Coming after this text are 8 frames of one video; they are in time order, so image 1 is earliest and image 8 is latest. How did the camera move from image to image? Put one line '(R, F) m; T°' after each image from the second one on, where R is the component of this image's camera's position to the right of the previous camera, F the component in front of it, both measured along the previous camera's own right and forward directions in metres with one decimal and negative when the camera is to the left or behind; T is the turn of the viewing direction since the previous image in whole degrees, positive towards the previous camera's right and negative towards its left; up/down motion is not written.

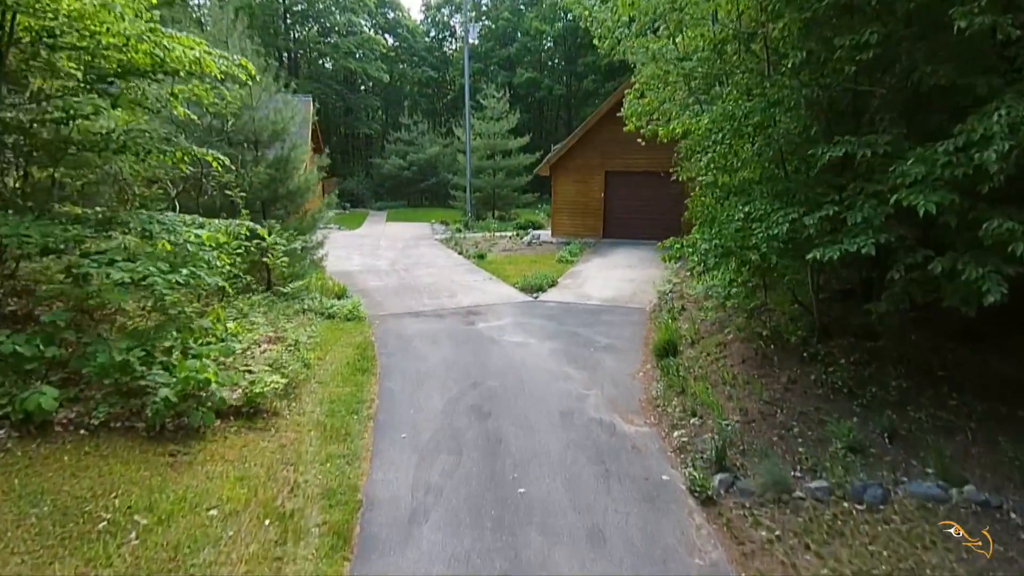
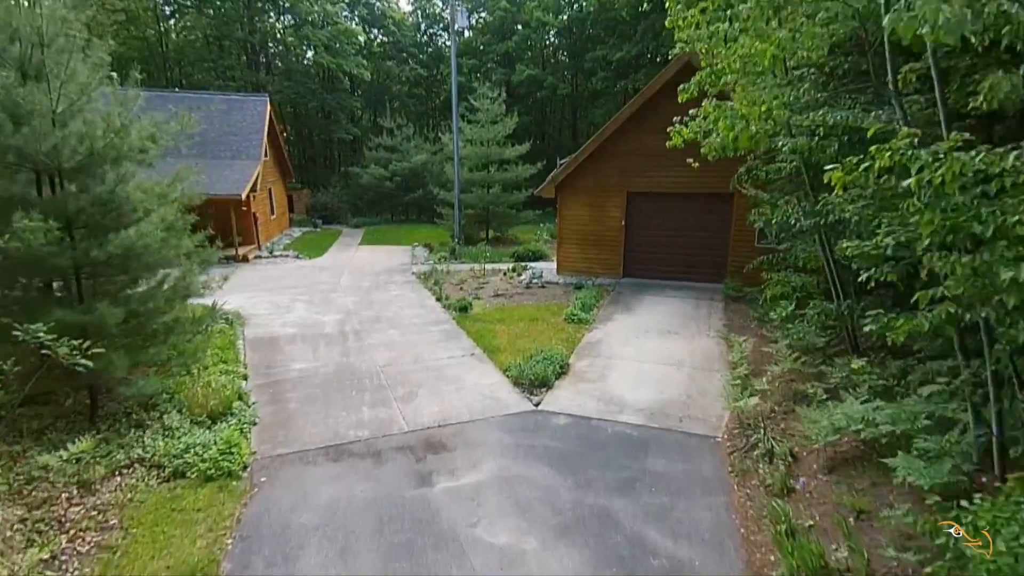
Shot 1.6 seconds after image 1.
(+0.2, +3.4) m; 0°
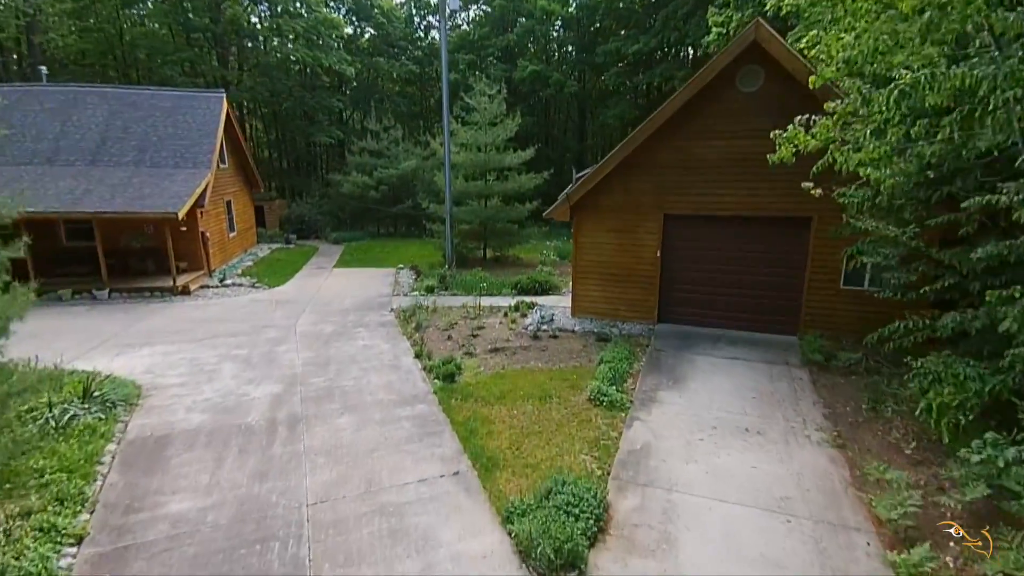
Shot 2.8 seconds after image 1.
(0.0, +2.7) m; 0°
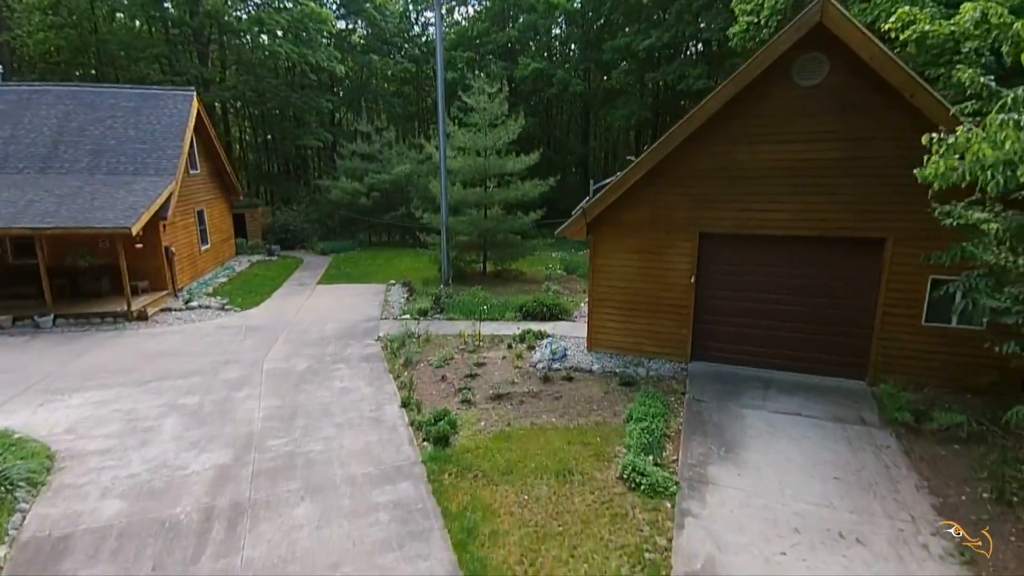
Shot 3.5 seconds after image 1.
(-0.1, +1.5) m; 0°
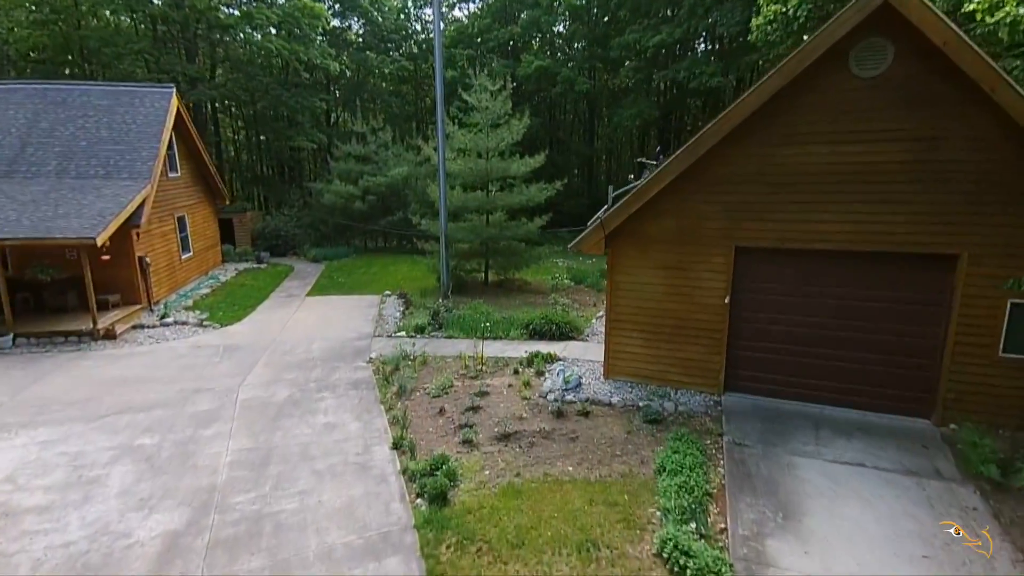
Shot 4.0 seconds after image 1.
(-0.1, +1.0) m; 0°
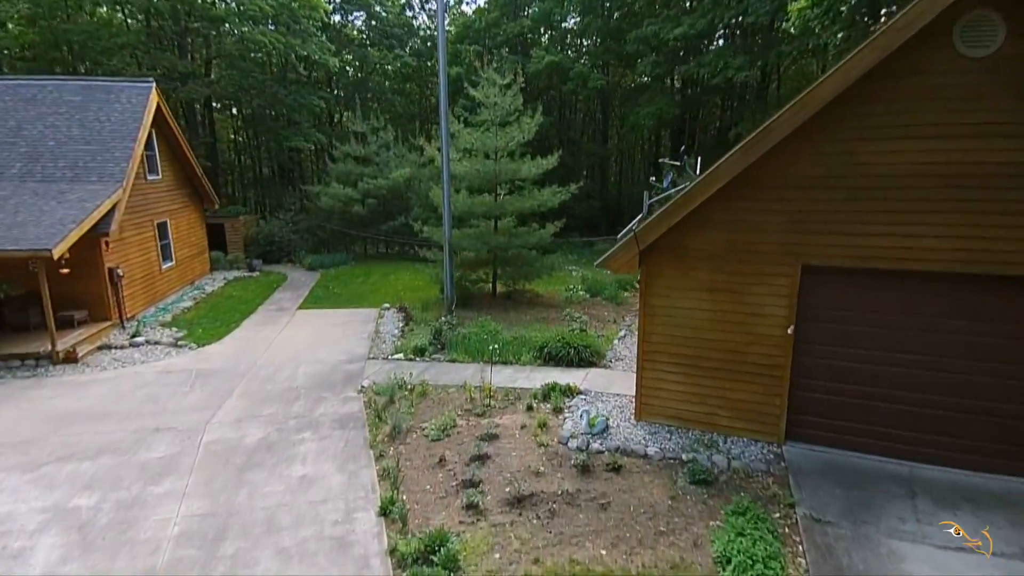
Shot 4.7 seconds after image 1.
(-0.1, +1.2) m; -1°
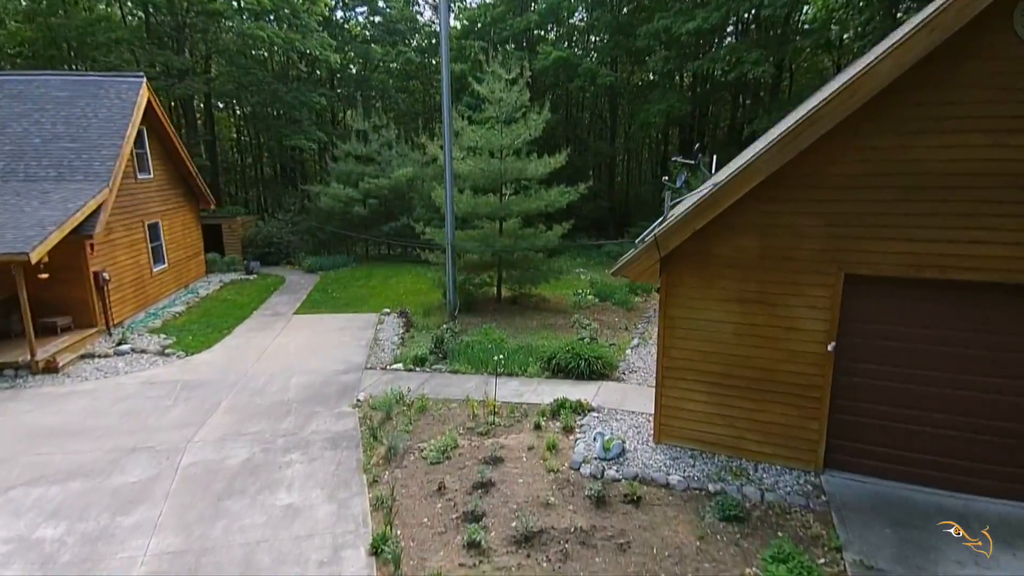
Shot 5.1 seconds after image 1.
(0.0, +0.6) m; -1°
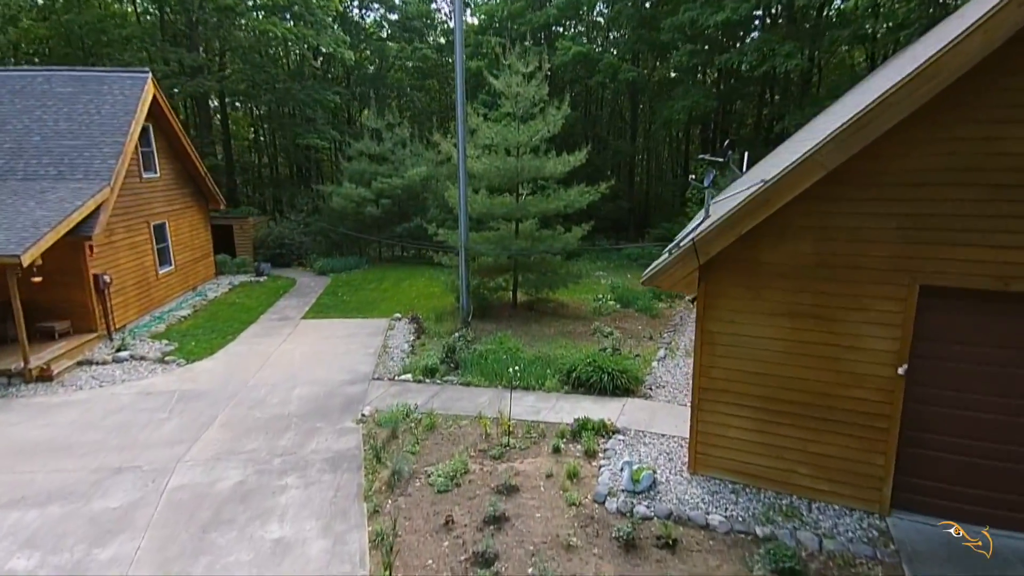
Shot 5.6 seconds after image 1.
(0.0, +0.6) m; -2°
